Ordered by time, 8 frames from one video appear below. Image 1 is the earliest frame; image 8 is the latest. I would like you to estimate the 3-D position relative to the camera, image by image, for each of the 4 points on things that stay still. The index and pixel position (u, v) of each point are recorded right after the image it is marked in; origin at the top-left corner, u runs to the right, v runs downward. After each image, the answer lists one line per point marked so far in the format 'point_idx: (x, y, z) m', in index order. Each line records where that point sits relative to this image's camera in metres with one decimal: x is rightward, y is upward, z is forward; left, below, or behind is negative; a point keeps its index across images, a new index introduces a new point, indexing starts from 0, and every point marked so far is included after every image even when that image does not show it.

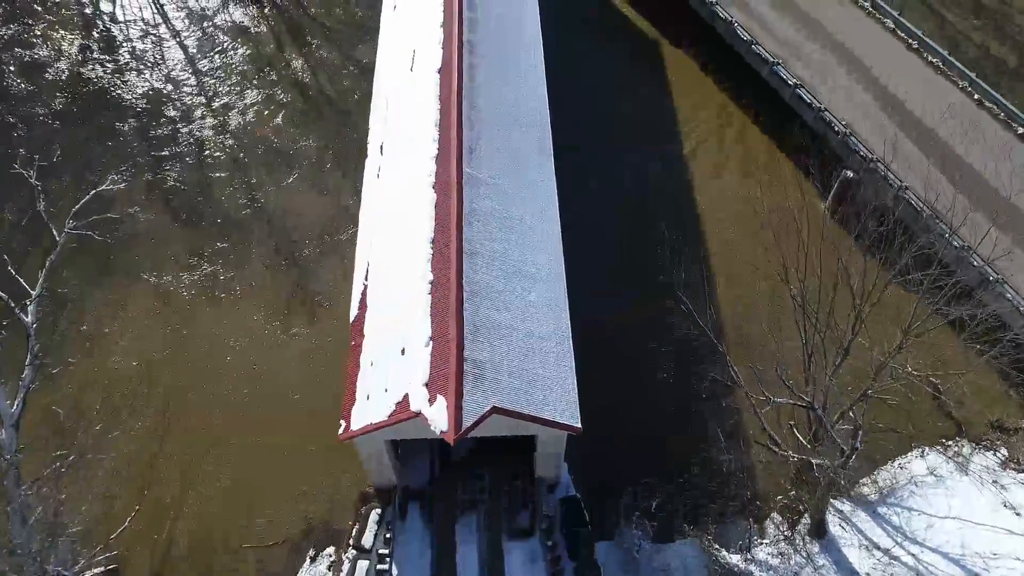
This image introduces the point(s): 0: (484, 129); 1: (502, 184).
0: (-0.6, +3.4, +15.5) m
1: (-0.2, +2.1, +14.9) m
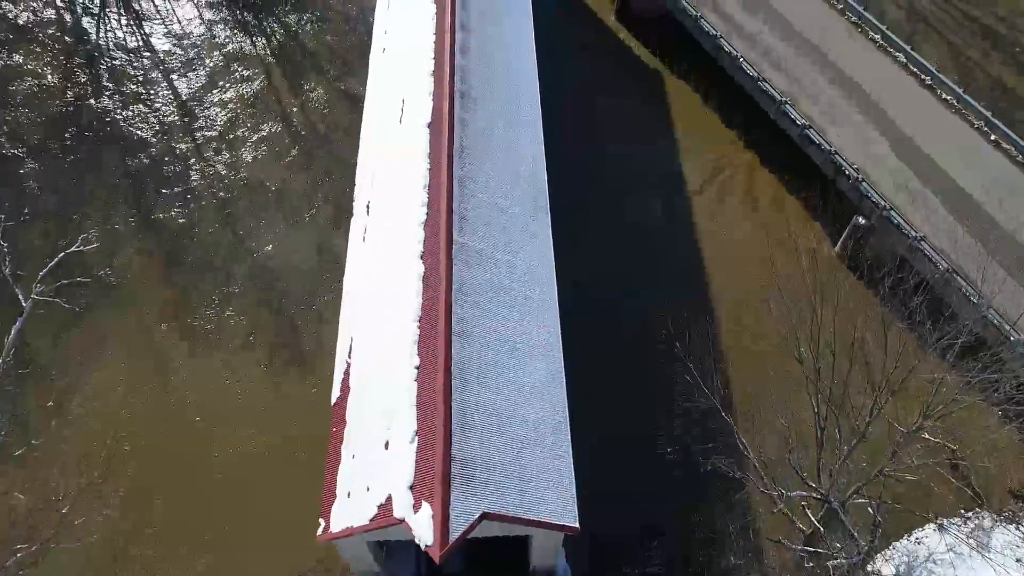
0: (-0.7, +2.0, +14.5) m
1: (-0.3, +0.7, +13.8) m
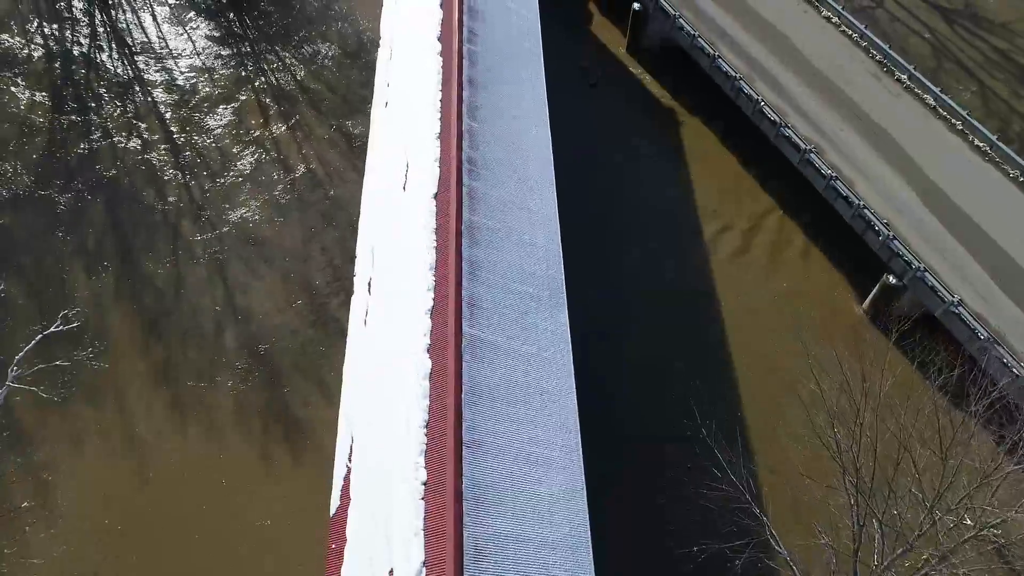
0: (-0.5, +0.3, +13.4) m
1: (0.0, -1.0, +12.7) m
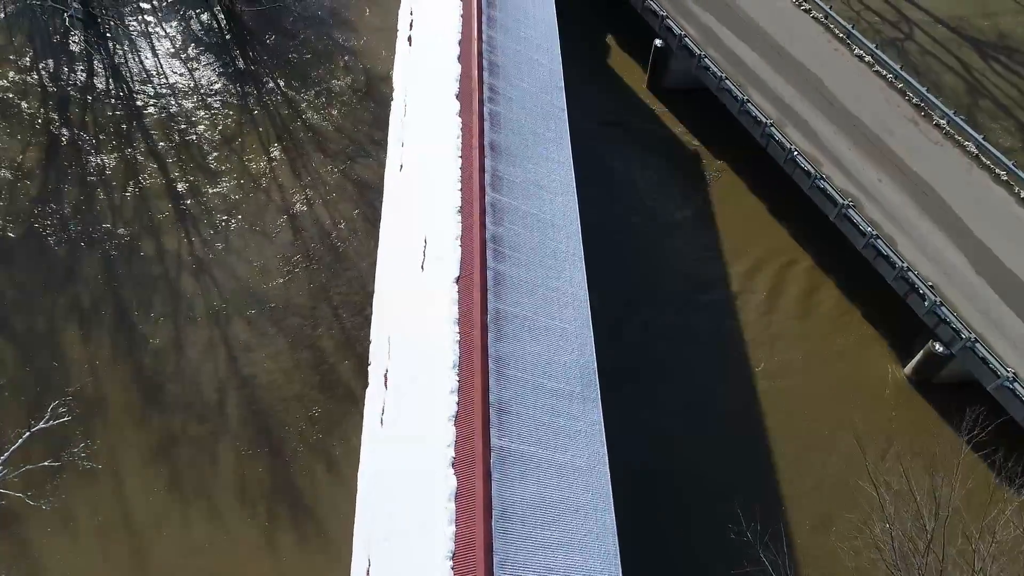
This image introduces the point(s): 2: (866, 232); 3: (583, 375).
0: (0.0, -1.3, +12.2) m
1: (+0.5, -2.6, +11.6) m
2: (+9.3, +1.5, +18.8) m
3: (+1.3, -1.6, +13.0) m
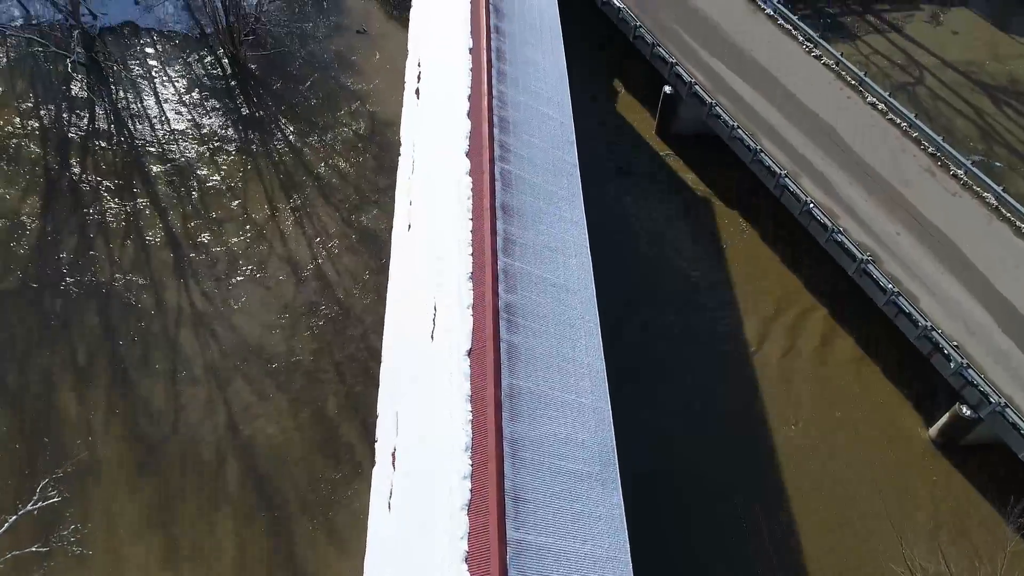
0: (+0.3, -2.6, +11.6) m
1: (+0.7, -3.9, +10.9) m
2: (+9.5, 0.0, +18.3) m
3: (+1.5, -2.9, +12.3) m
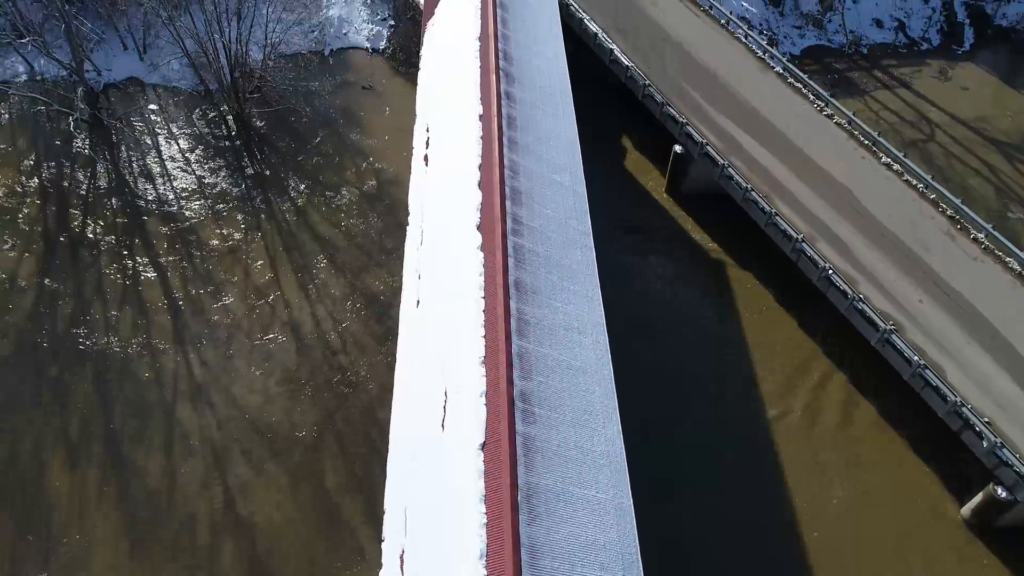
0: (+0.6, -4.0, +10.8) m
1: (+1.0, -5.2, +10.0) m
2: (+9.8, -1.8, +17.6) m
3: (+1.8, -4.3, +11.5) m
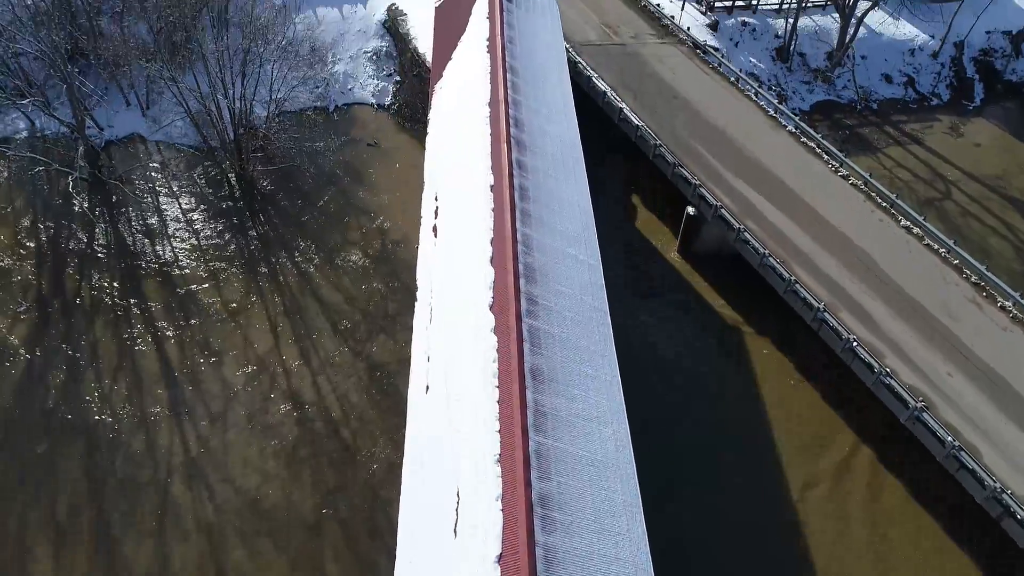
0: (+0.9, -5.5, +9.8) m
1: (+1.3, -6.6, +9.0) m
2: (+10.1, -3.5, +16.7) m
3: (+2.1, -5.8, +10.5) m
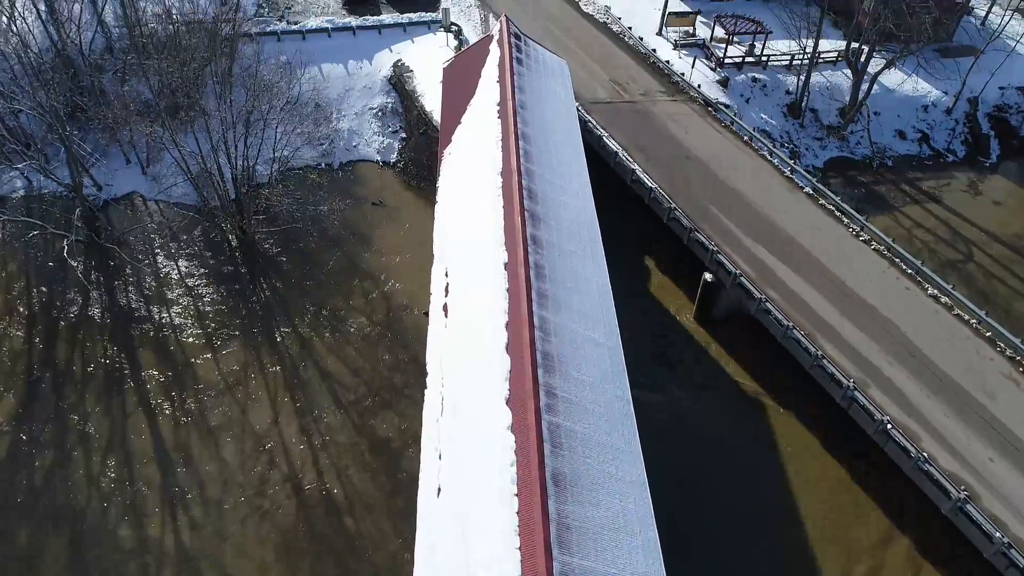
0: (+1.2, -6.9, +8.5) m
1: (+1.6, -8.1, +7.7) m
2: (+10.4, -5.4, +15.6) m
3: (+2.4, -7.3, +9.3) m
